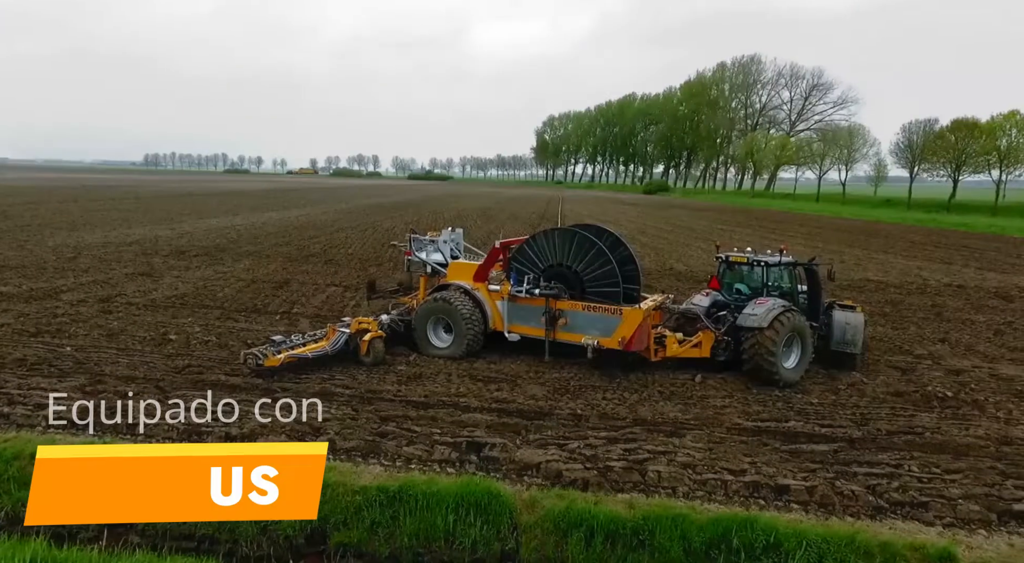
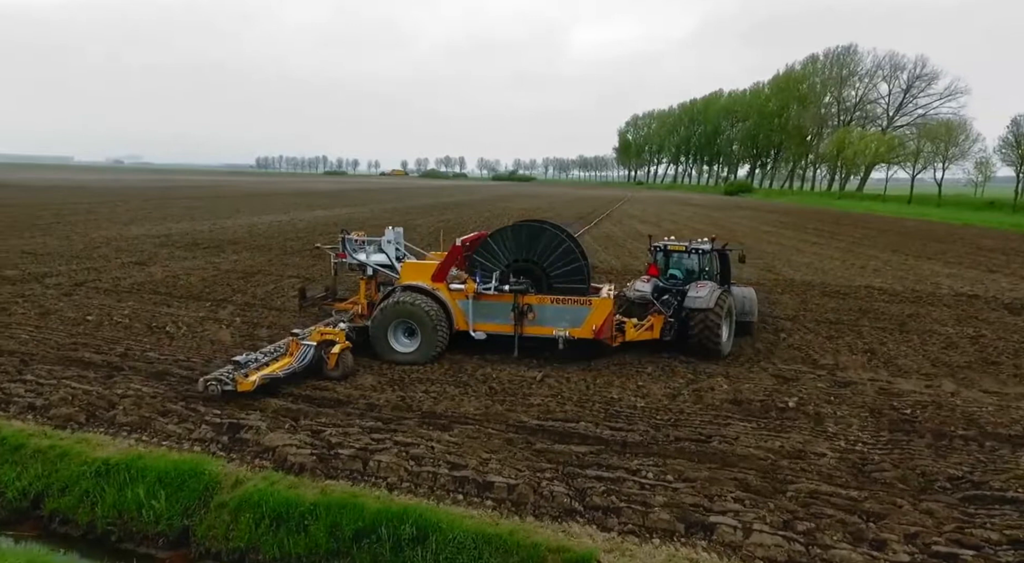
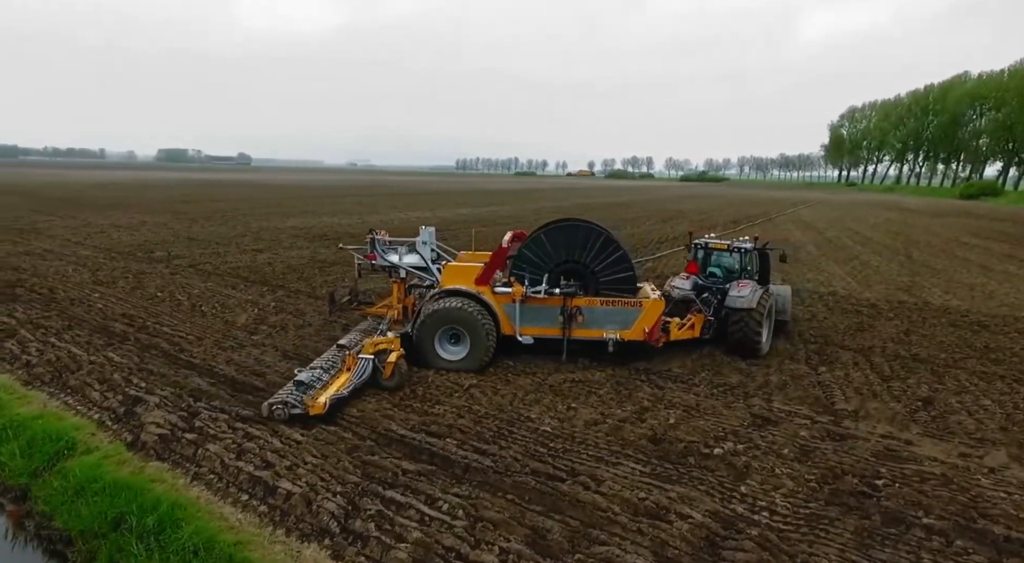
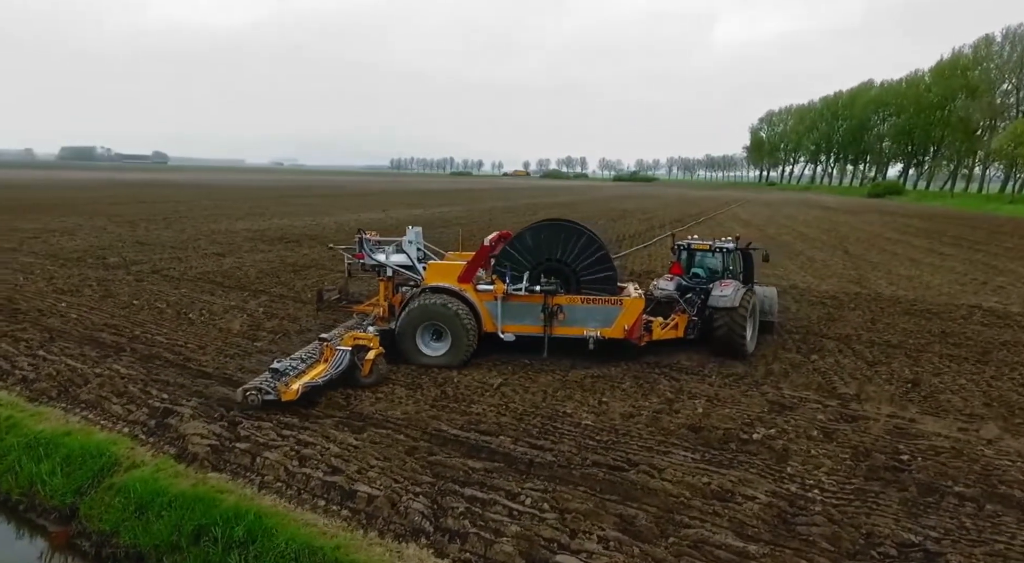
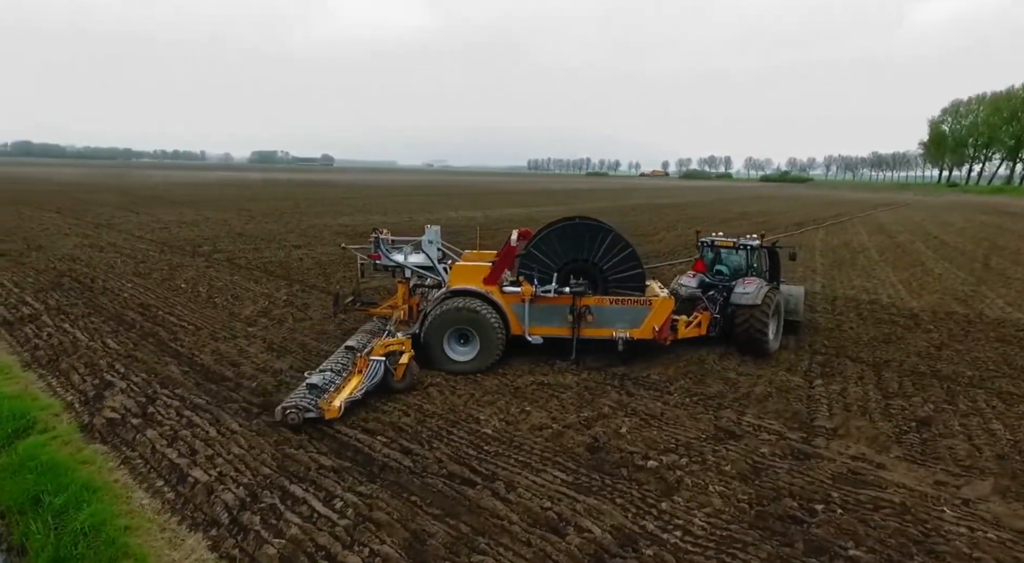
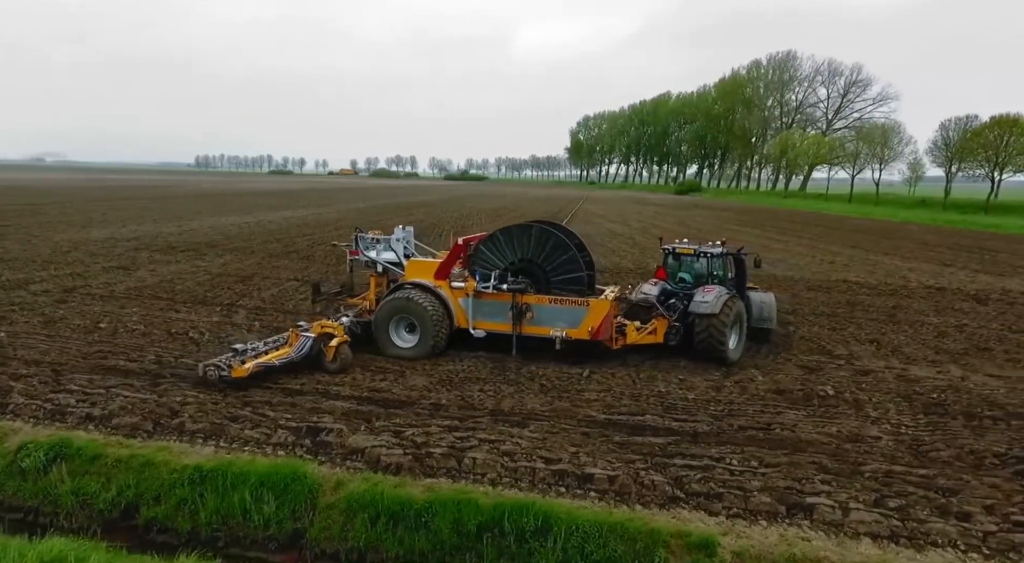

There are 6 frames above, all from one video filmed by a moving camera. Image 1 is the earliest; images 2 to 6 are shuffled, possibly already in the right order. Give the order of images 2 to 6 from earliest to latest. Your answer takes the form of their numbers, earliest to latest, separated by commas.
6, 2, 4, 3, 5
